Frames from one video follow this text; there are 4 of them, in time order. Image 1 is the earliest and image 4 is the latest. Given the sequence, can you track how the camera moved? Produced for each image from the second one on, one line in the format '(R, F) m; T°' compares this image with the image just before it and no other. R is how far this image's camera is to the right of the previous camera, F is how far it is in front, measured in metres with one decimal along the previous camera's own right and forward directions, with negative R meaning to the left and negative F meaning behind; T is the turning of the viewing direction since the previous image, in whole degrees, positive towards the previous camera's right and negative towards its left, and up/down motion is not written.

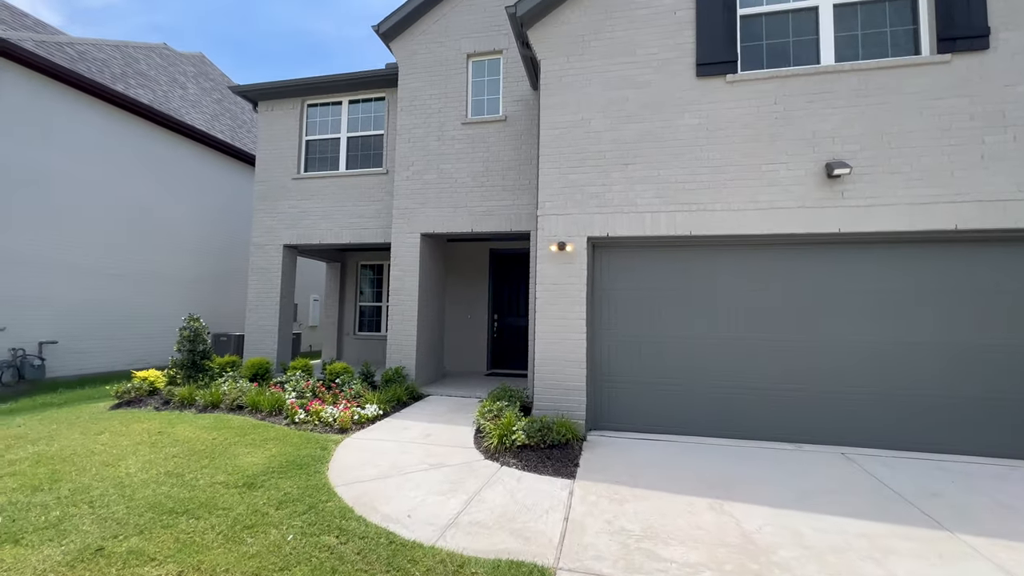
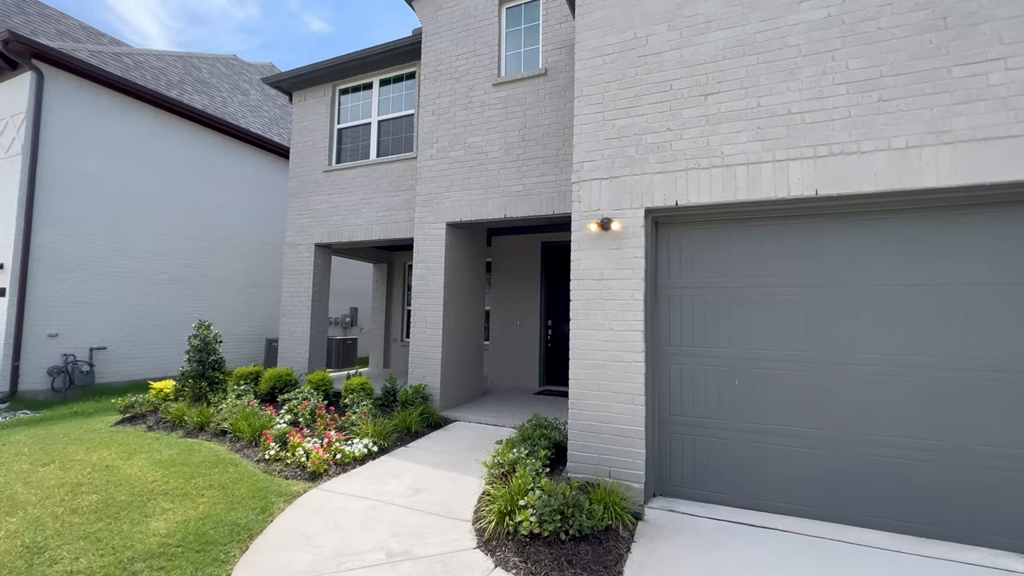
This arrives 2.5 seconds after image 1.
(+0.6, +1.7) m; -11°
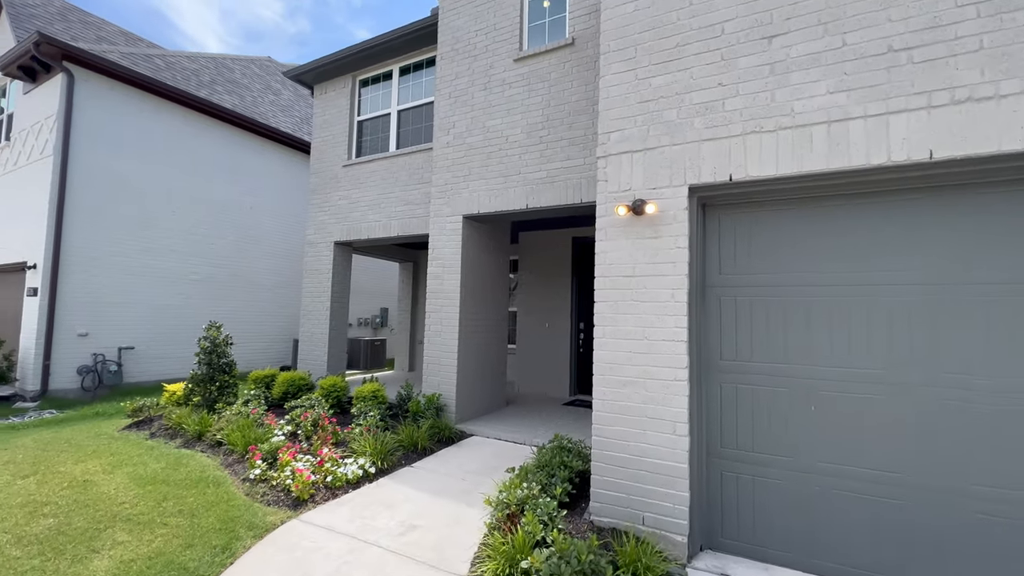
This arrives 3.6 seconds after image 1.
(+0.2, +0.7) m; -5°
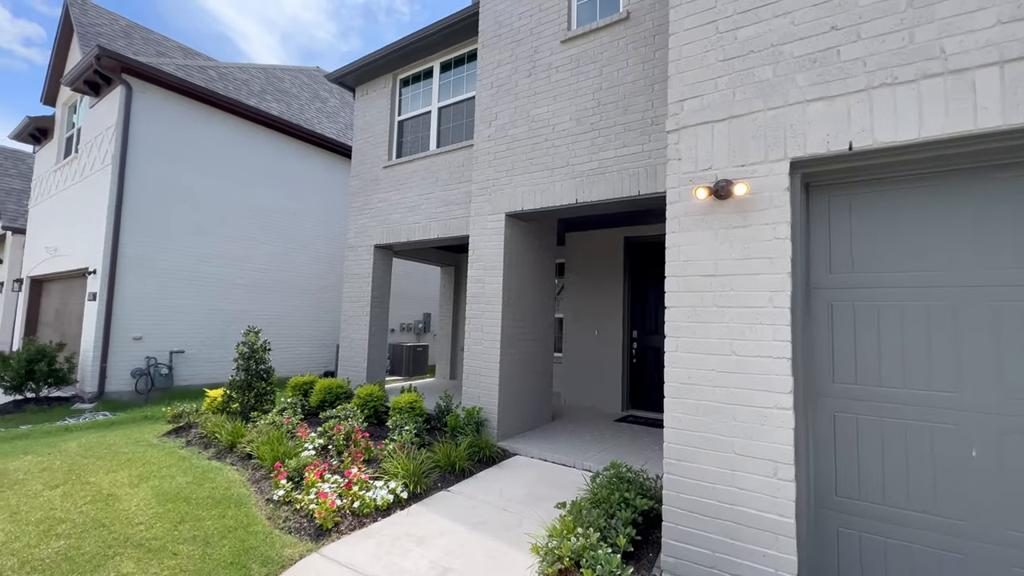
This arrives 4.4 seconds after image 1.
(-0.1, +0.5) m; -6°
